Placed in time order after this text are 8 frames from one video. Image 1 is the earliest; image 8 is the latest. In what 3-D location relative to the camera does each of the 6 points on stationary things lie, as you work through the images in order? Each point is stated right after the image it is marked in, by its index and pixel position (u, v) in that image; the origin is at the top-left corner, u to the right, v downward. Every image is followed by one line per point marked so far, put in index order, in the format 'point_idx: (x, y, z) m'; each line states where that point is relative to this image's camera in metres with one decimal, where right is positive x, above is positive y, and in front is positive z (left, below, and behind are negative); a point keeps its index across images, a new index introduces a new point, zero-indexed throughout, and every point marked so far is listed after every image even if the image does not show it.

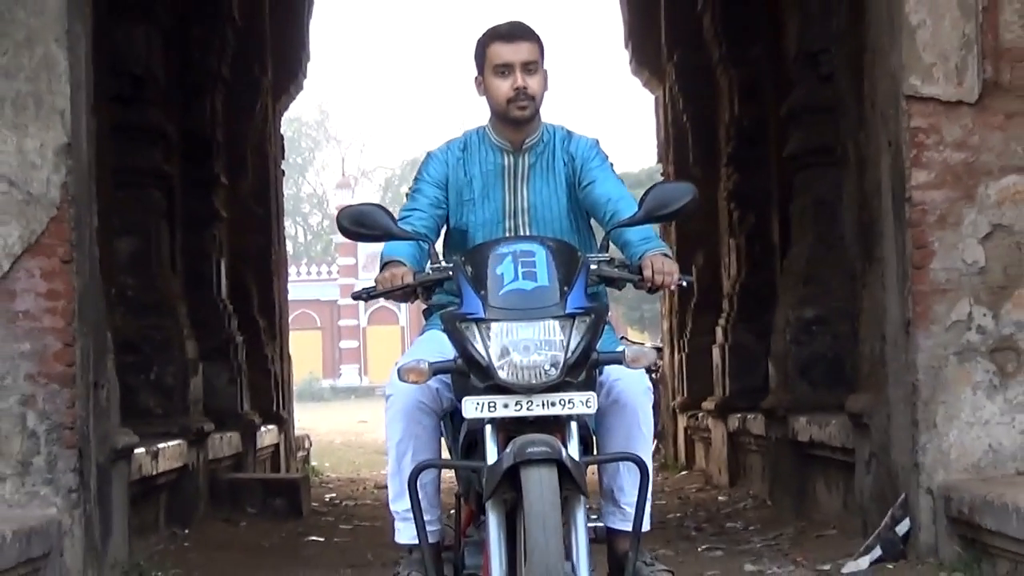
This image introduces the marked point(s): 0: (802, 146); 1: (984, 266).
0: (+0.9, +0.4, +5.6) m
1: (+1.1, +0.1, +4.1) m
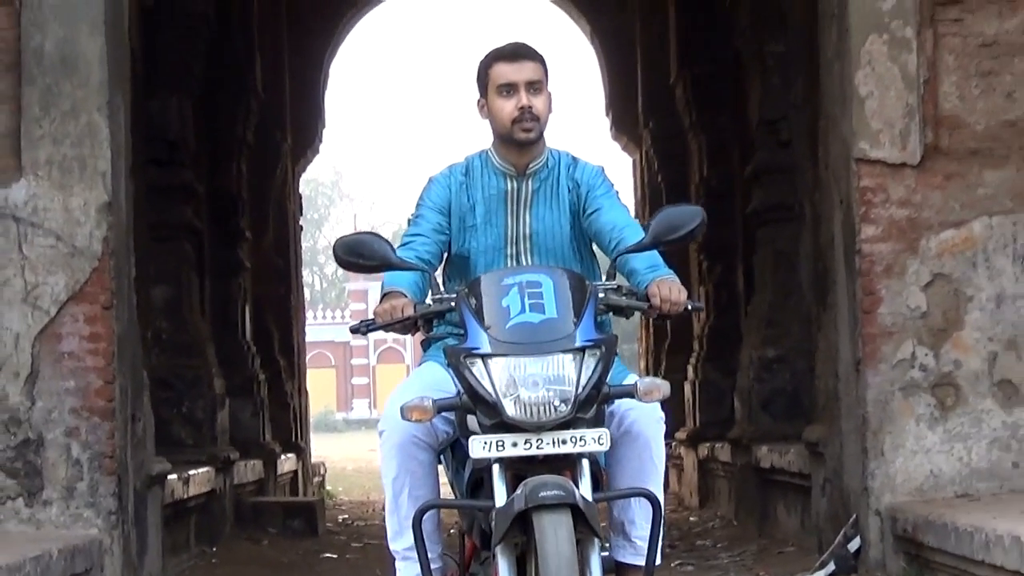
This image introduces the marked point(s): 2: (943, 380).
0: (+0.8, +0.3, +6.1) m
1: (+1.1, -0.1, +4.6) m
2: (+1.1, -0.2, +4.6) m
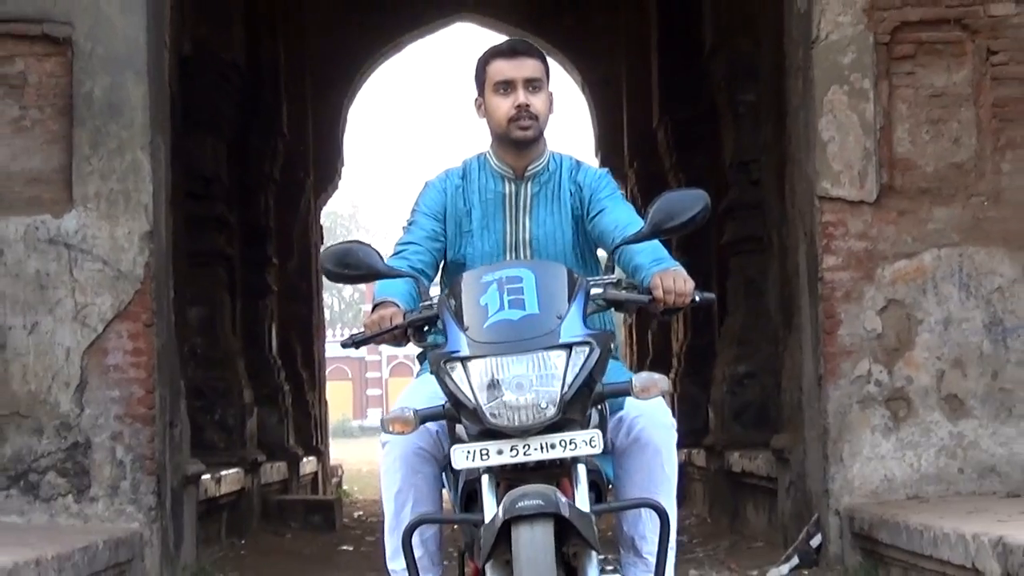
0: (+0.8, +0.2, +6.7) m
1: (+1.1, -0.1, +5.1) m
2: (+1.1, -0.3, +5.1) m
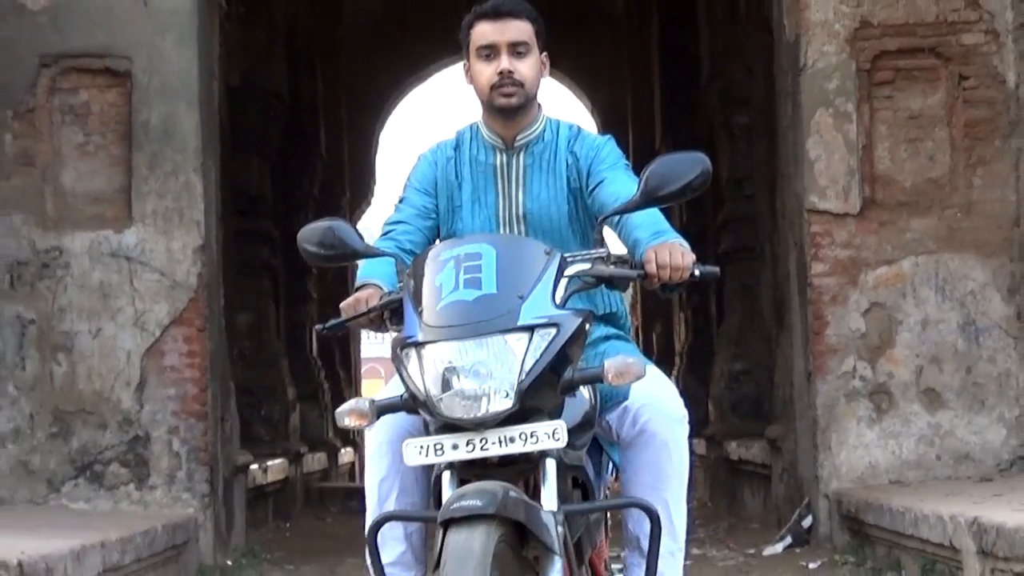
0: (+0.9, +0.2, +7.2) m
1: (+1.1, -0.1, +5.7) m
2: (+1.2, -0.3, +5.7) m
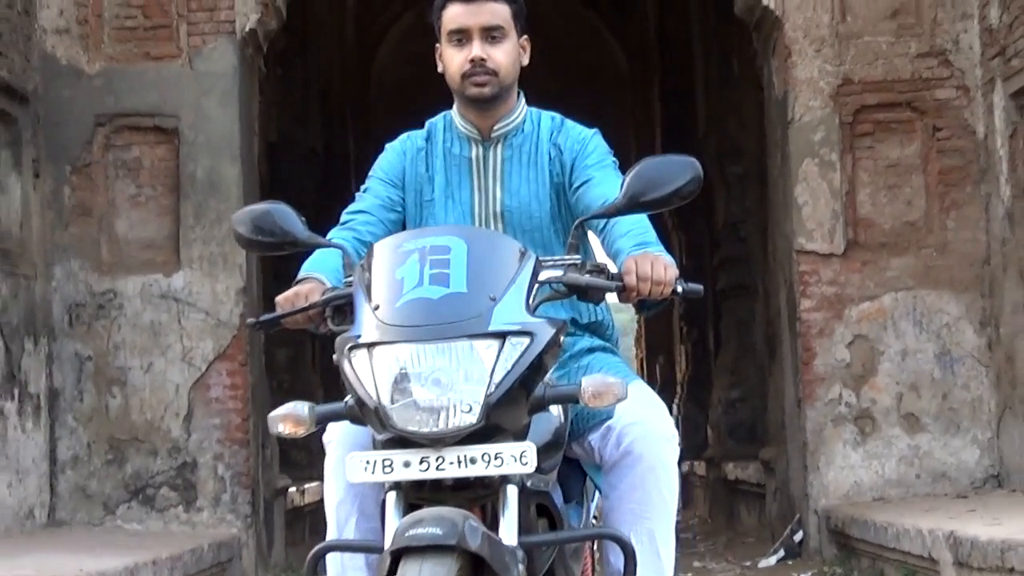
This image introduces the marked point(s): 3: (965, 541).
0: (+0.9, 0.0, +7.7) m
1: (+1.2, -0.3, +6.2) m
2: (+1.2, -0.4, +6.2) m
3: (+1.2, -0.7, +4.9) m
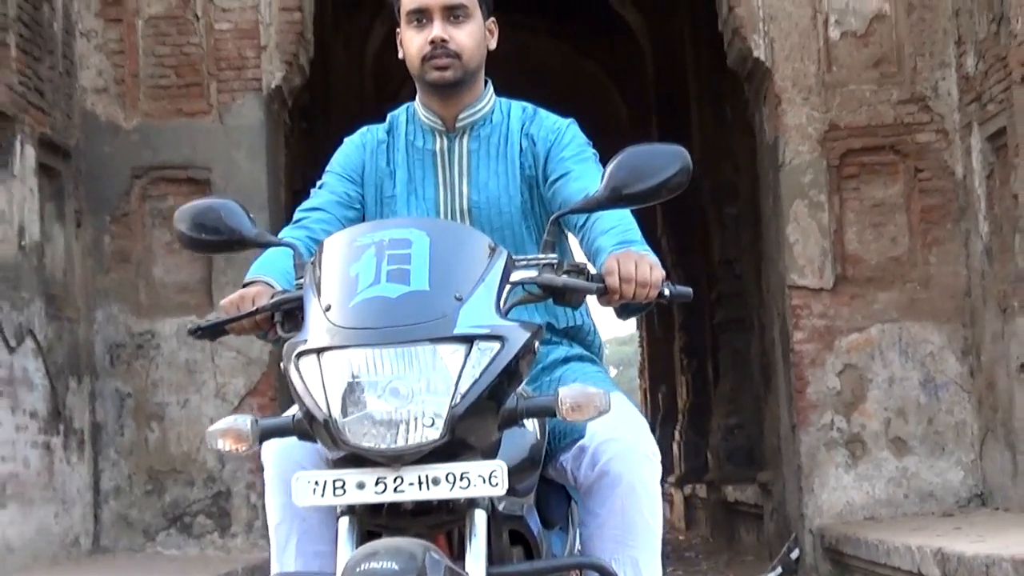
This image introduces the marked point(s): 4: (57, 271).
0: (+1.0, -0.1, +8.2) m
1: (+1.2, -0.4, +6.6) m
2: (+1.3, -0.6, +6.6) m
3: (+1.3, -0.8, +5.3) m
4: (-1.6, +0.1, +6.3) m
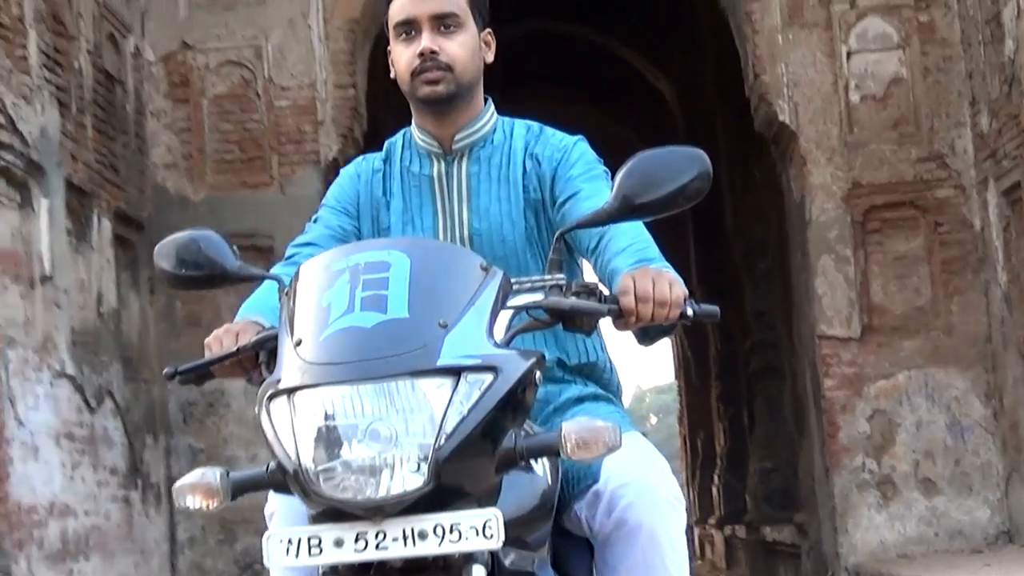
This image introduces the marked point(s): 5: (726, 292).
0: (+1.2, -0.4, +8.6) m
1: (+1.4, -0.6, +7.0) m
2: (+1.4, -0.7, +7.0) m
3: (+1.4, -0.9, +5.7) m
4: (-1.4, -0.2, +6.7) m
5: (+1.2, 0.0, +9.9) m
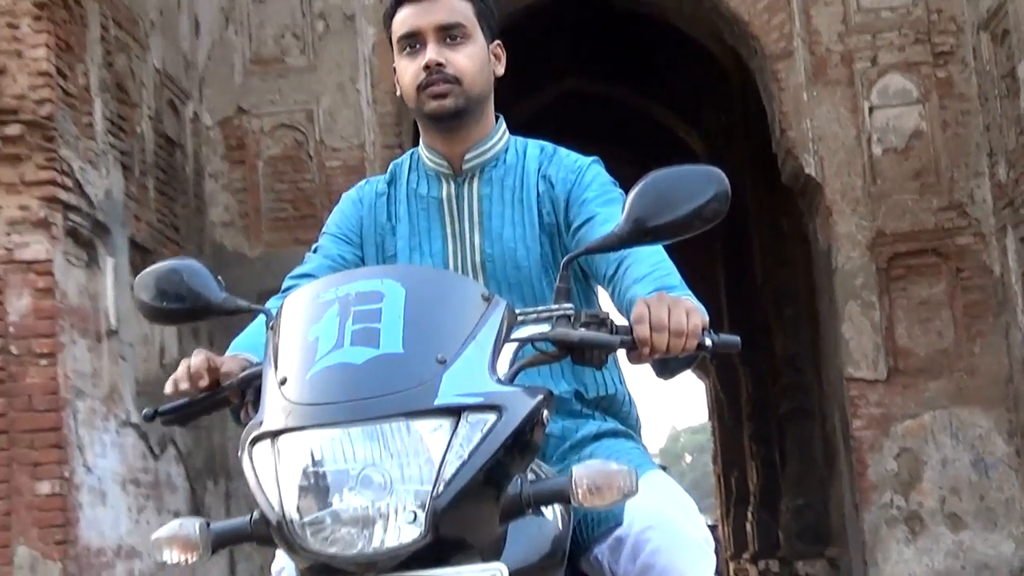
0: (+1.4, -0.6, +8.9) m
1: (+1.6, -0.7, +7.3) m
2: (+1.6, -0.9, +7.3) m
3: (+1.6, -1.1, +6.0) m
4: (-1.3, -0.4, +7.1) m
5: (+1.4, -0.3, +10.2) m
